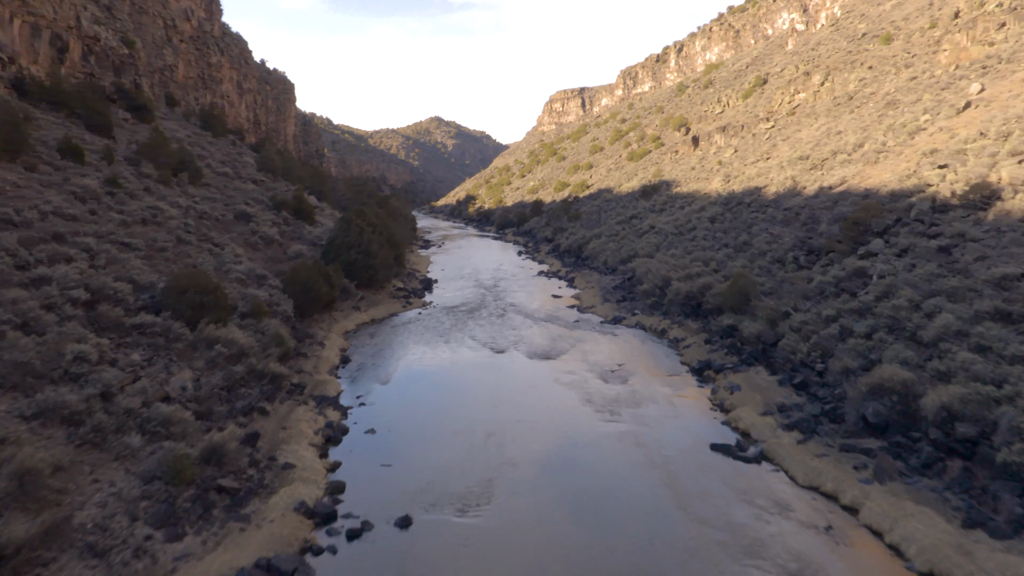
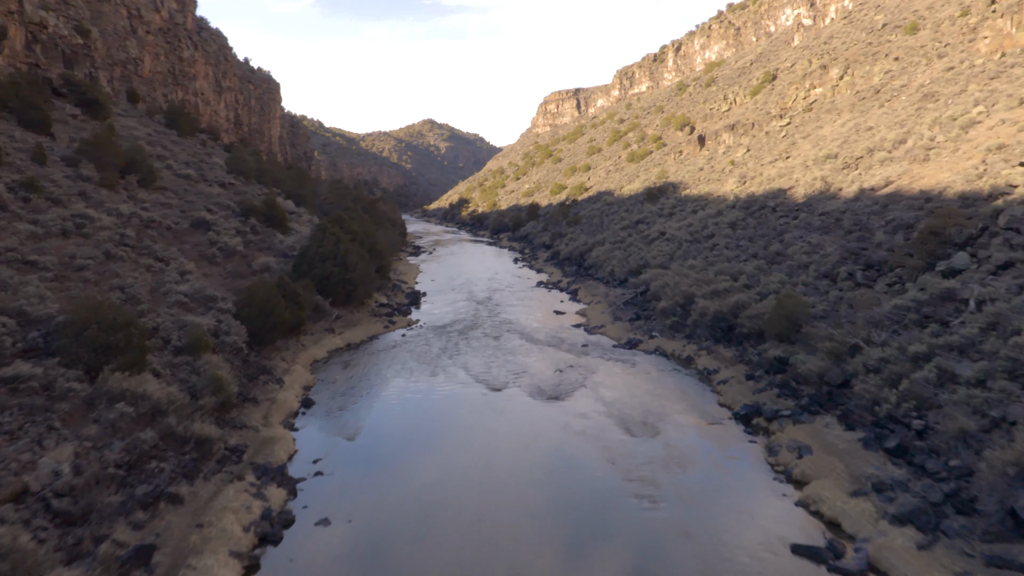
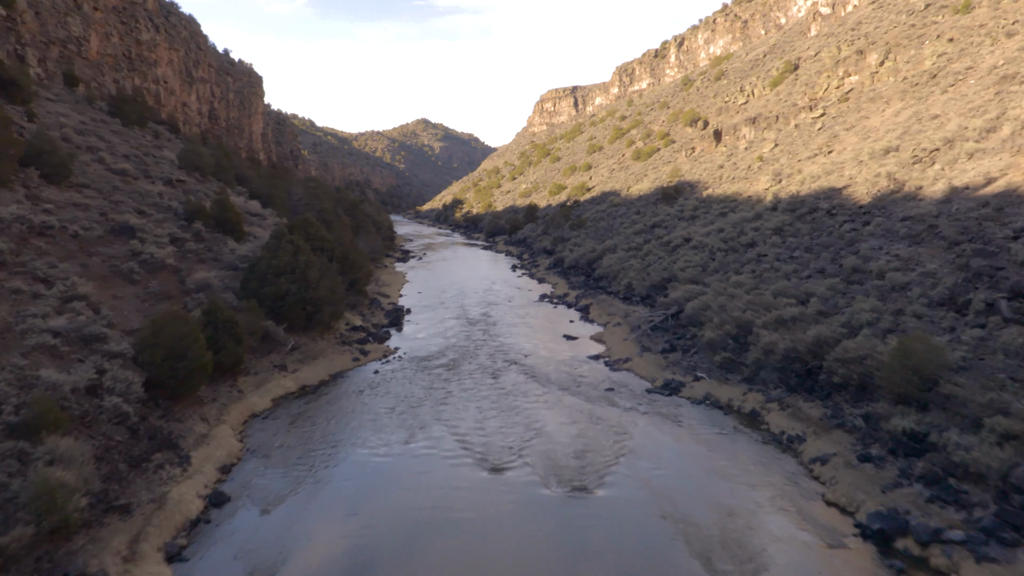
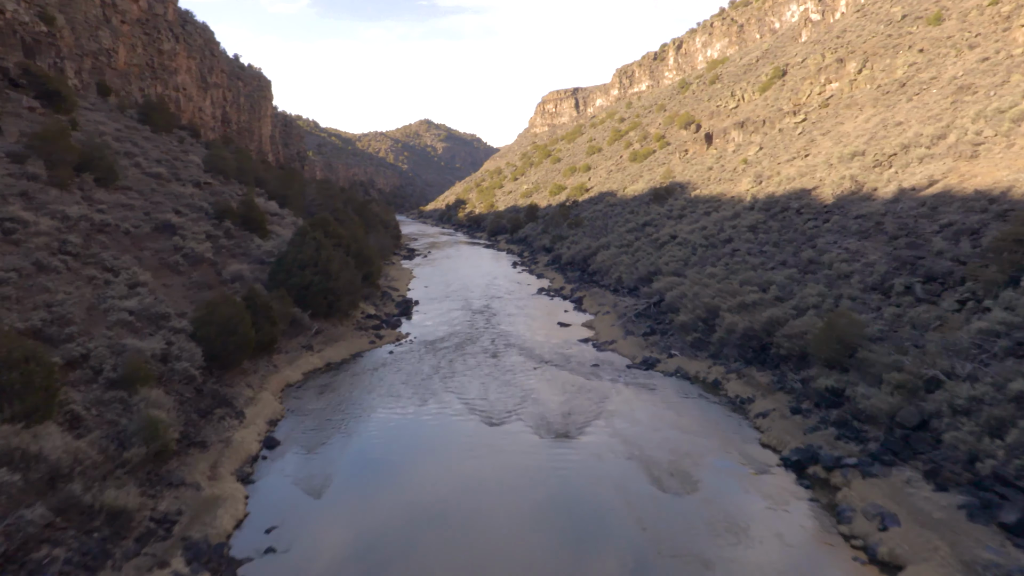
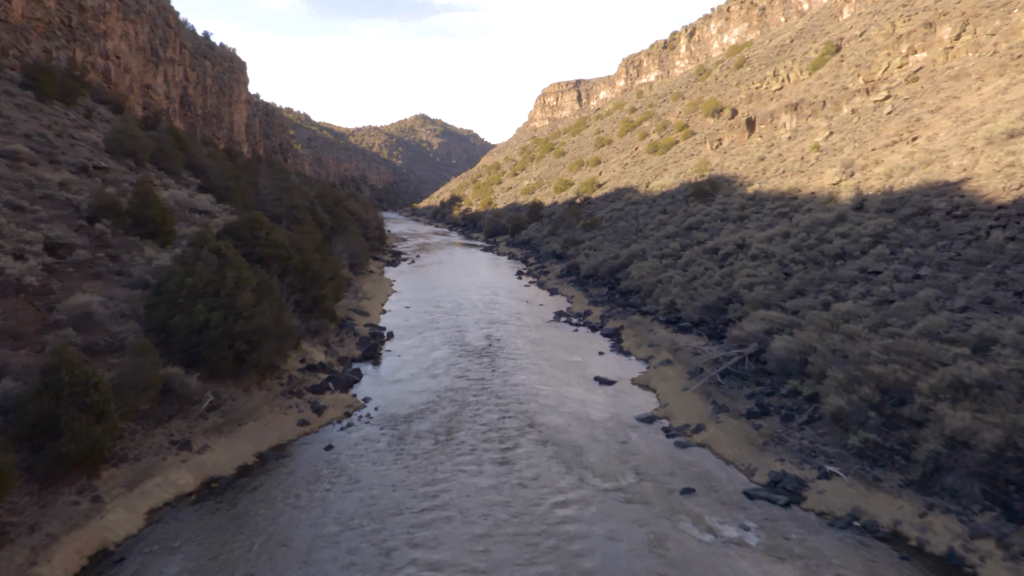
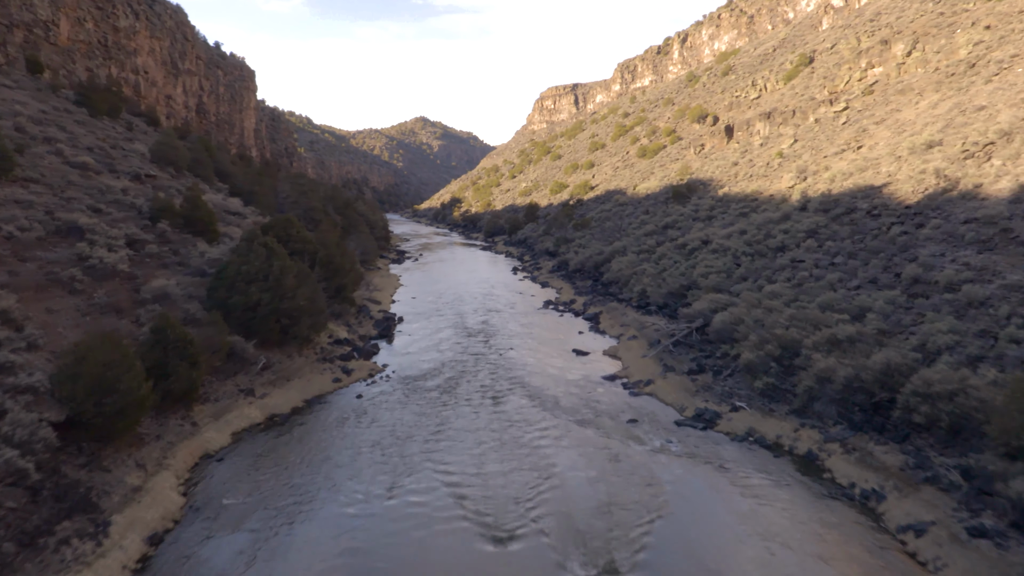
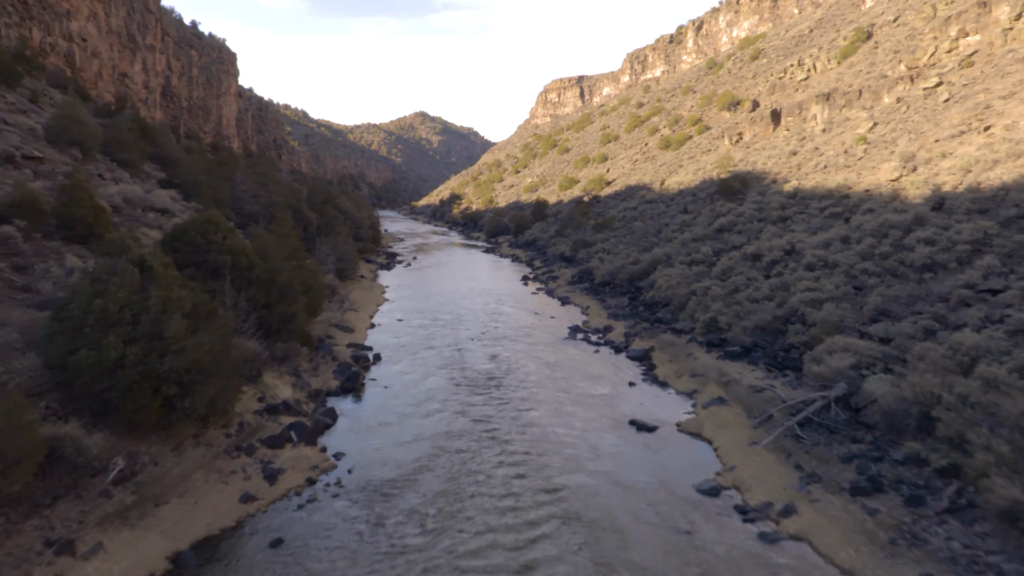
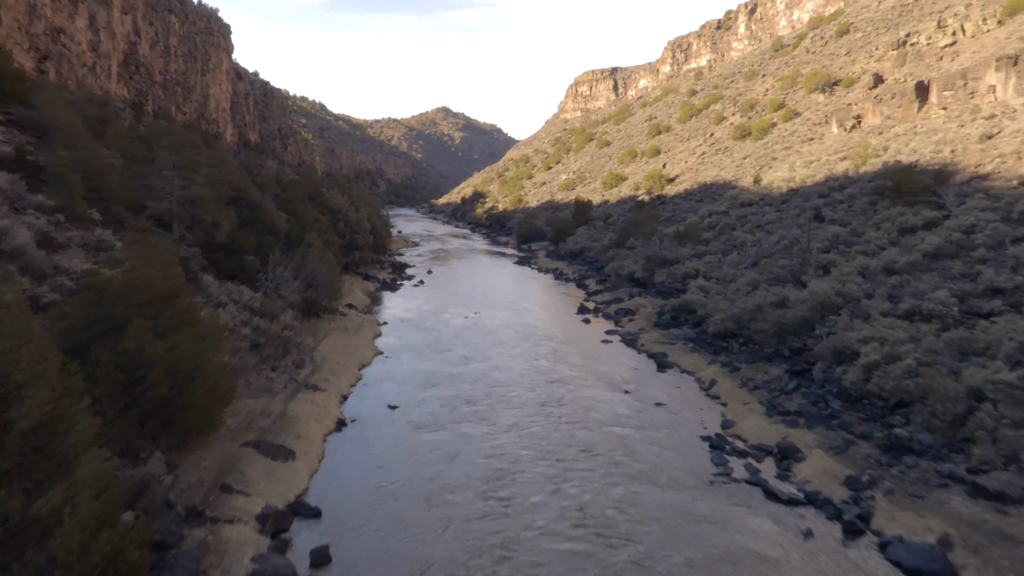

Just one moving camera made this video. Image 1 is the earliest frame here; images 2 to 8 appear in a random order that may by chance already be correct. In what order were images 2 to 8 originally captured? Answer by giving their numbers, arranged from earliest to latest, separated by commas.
2, 4, 3, 6, 5, 7, 8
